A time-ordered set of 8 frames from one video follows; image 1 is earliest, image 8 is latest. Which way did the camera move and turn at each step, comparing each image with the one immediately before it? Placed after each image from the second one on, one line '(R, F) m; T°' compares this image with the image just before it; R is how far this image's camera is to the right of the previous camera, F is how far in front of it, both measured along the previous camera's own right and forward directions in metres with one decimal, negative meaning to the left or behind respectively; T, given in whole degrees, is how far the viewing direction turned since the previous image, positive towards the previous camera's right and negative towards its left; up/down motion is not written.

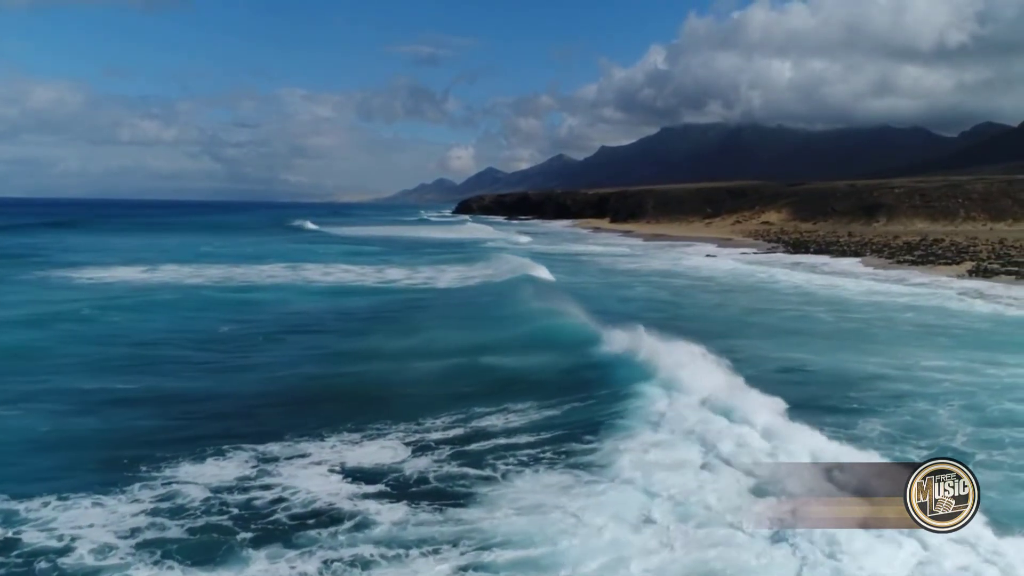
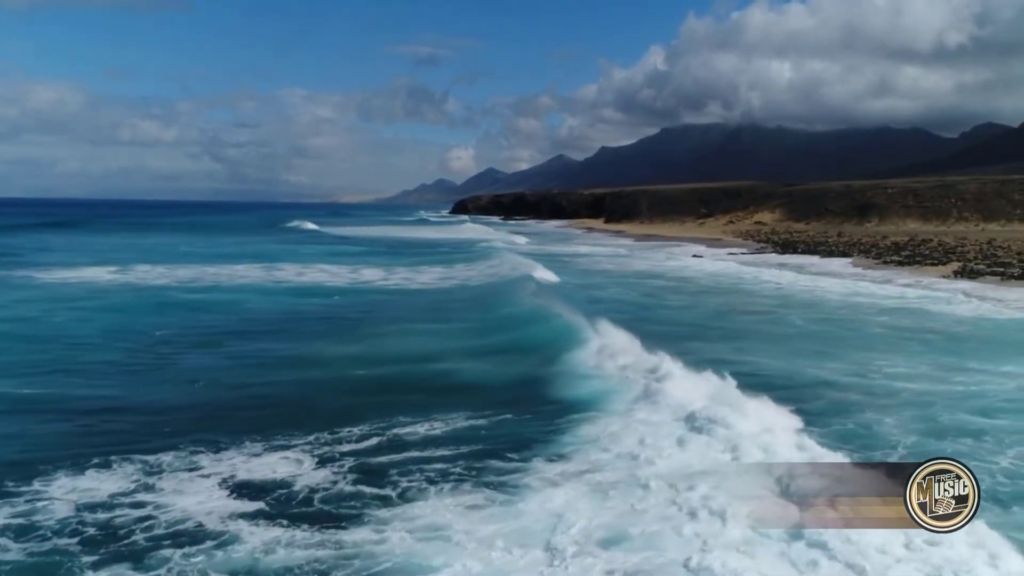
(+0.9, +0.6) m; 0°
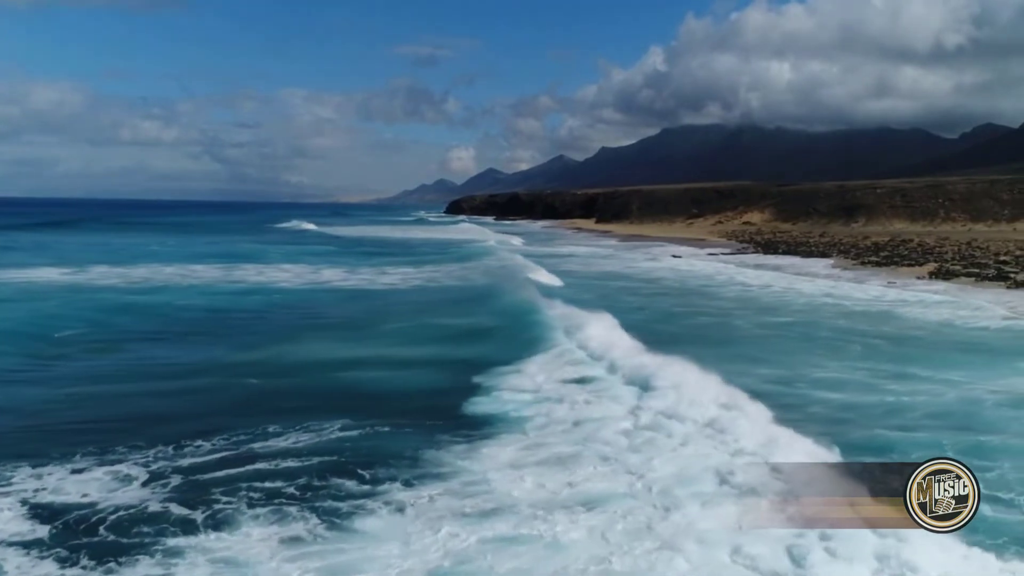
(+1.4, +0.8) m; 0°
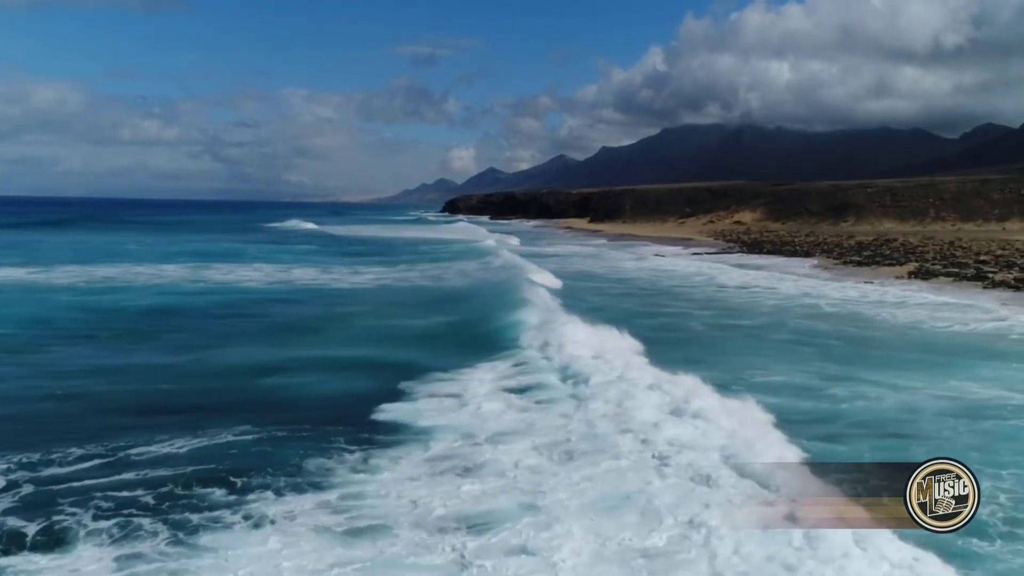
(+1.0, +0.5) m; 0°
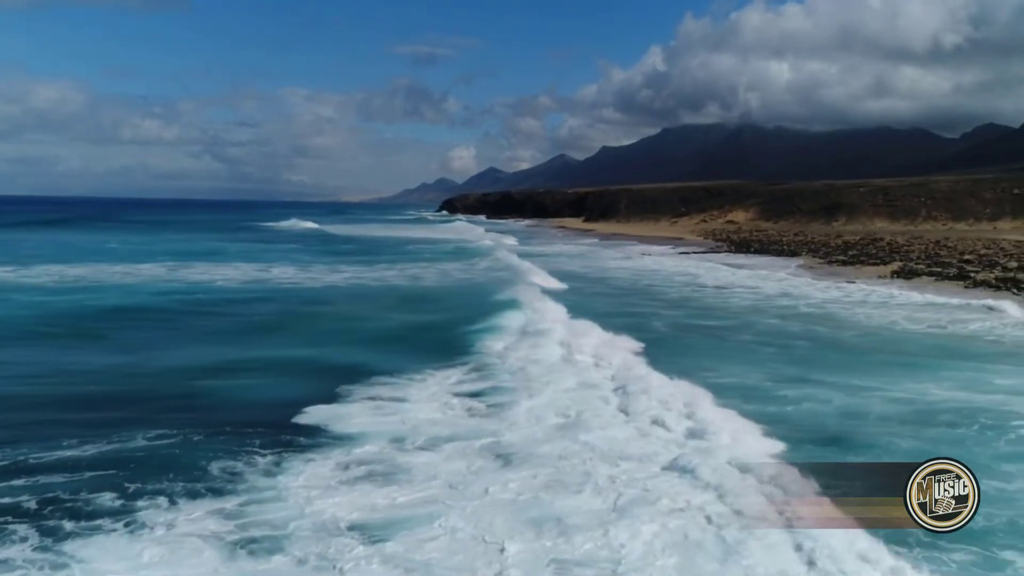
(+0.8, +0.3) m; 0°
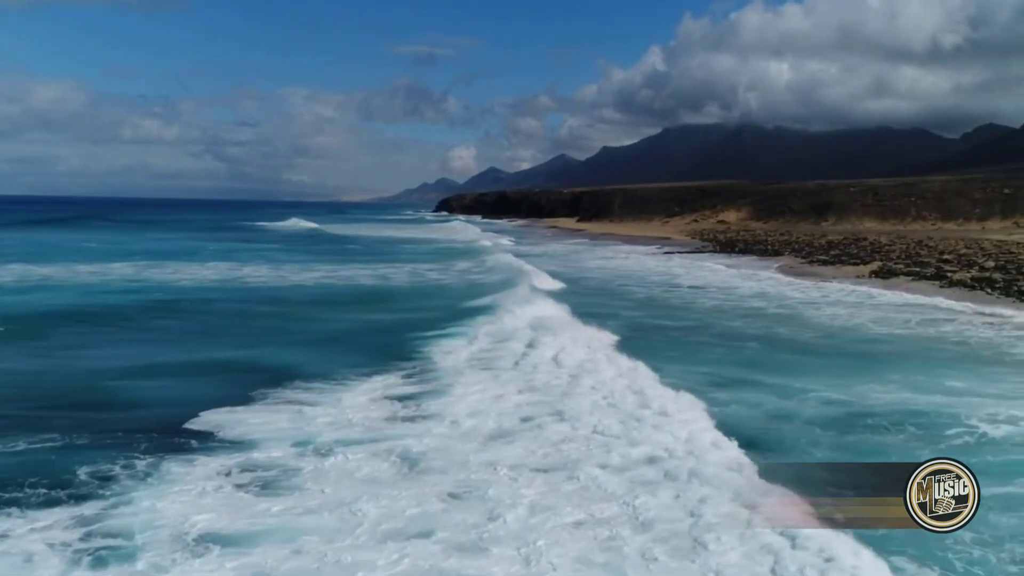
(+1.0, +0.4) m; 0°
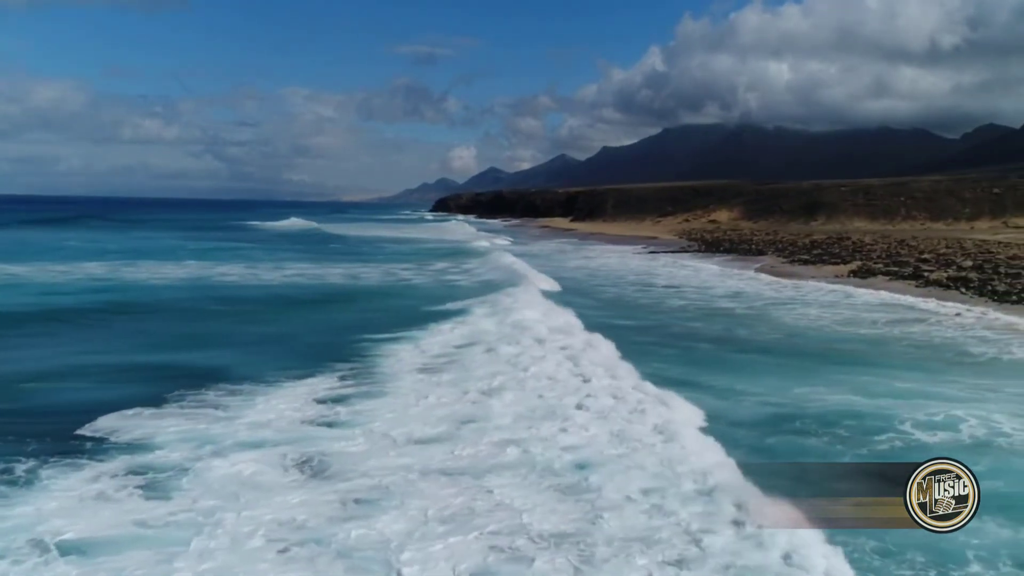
(+0.9, +0.3) m; 0°
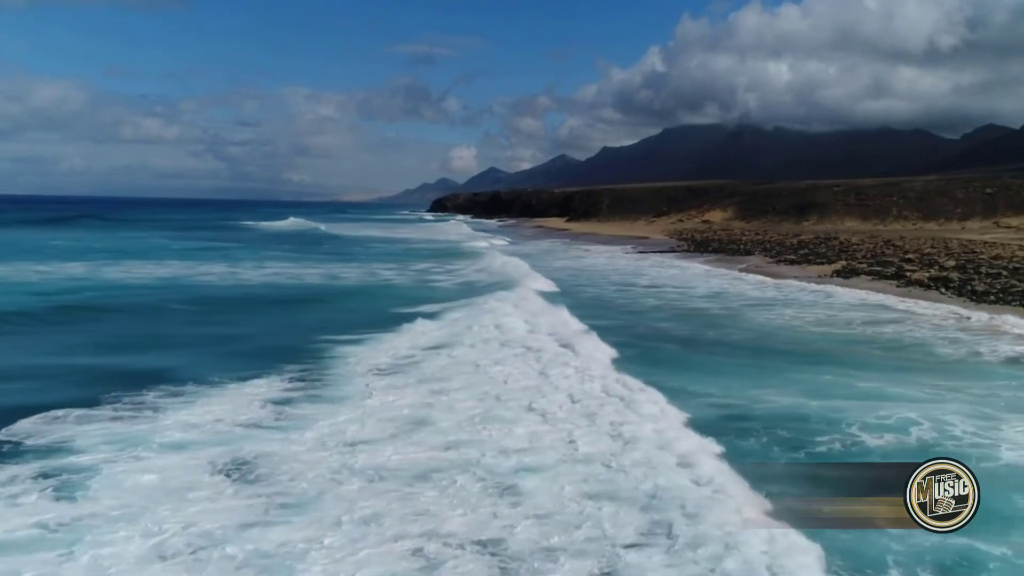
(+0.7, +0.2) m; 0°
